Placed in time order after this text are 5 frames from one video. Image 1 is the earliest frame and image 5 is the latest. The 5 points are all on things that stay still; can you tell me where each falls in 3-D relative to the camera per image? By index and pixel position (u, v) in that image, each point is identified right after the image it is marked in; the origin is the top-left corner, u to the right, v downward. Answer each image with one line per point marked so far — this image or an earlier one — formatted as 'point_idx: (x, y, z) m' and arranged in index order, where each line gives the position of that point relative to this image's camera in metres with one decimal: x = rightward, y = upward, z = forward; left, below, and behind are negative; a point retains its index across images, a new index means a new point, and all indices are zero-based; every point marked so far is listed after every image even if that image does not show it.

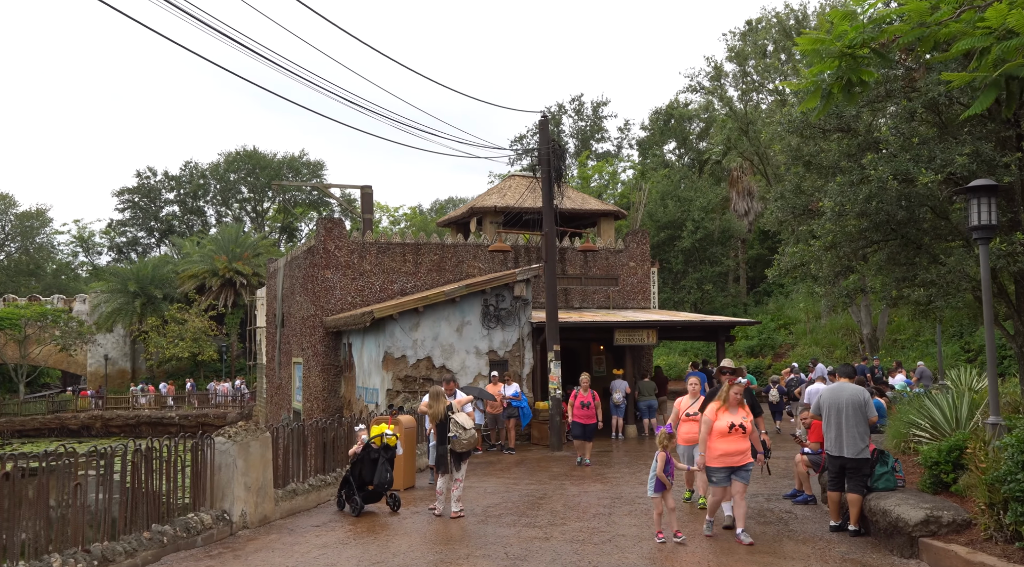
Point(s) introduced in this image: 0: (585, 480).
0: (+1.1, -3.0, +14.1) m
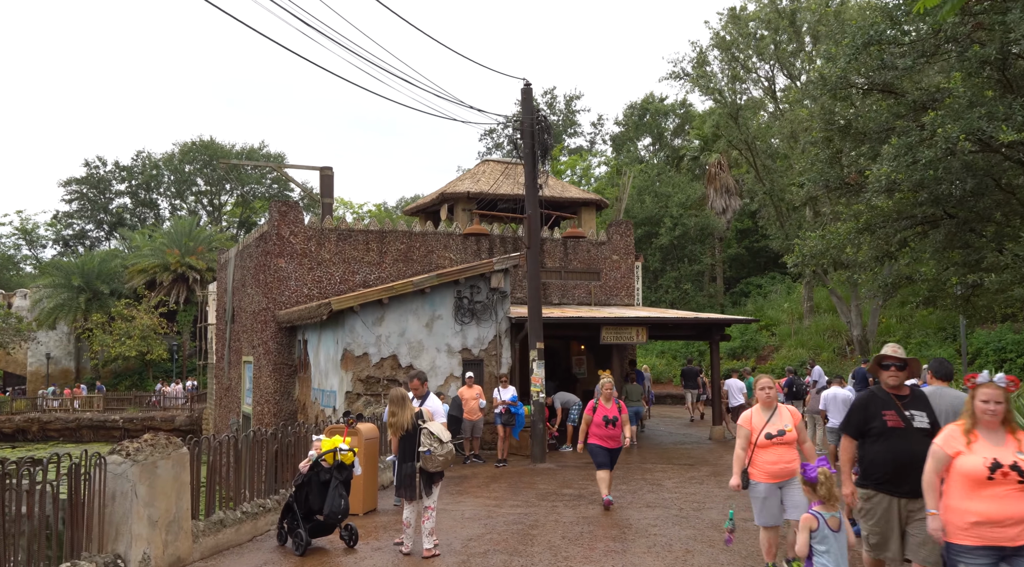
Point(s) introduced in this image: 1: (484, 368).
0: (+0.9, -2.7, +11.9) m
1: (-0.5, -1.7, +18.6) m
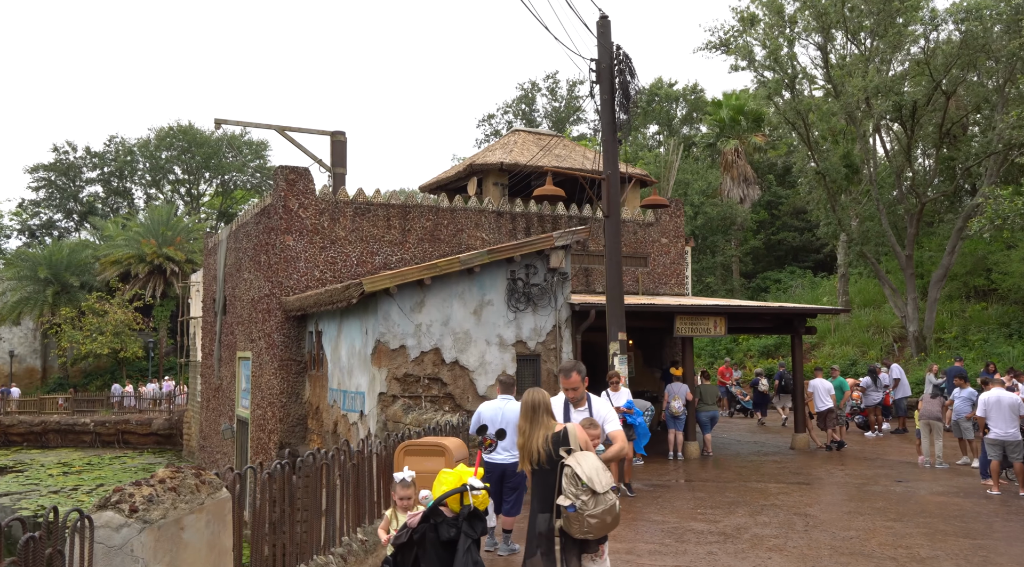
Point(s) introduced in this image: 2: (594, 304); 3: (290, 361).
0: (+2.1, -2.4, +8.7) m
1: (+0.5, -1.3, +15.4) m
2: (+1.3, -0.3, +15.5) m
3: (-4.4, -1.5, +18.5) m
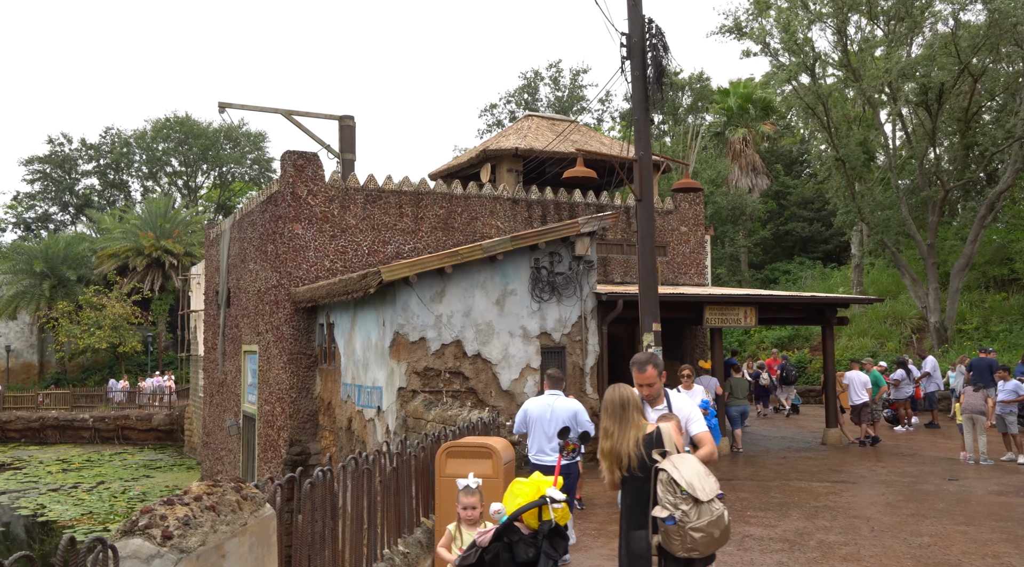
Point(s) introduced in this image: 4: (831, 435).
0: (+2.5, -2.3, +8.0) m
1: (+0.9, -1.2, +14.6) m
2: (+1.7, -0.1, +14.7) m
3: (-4.0, -1.3, +17.8) m
4: (+5.8, -2.8, +17.3) m
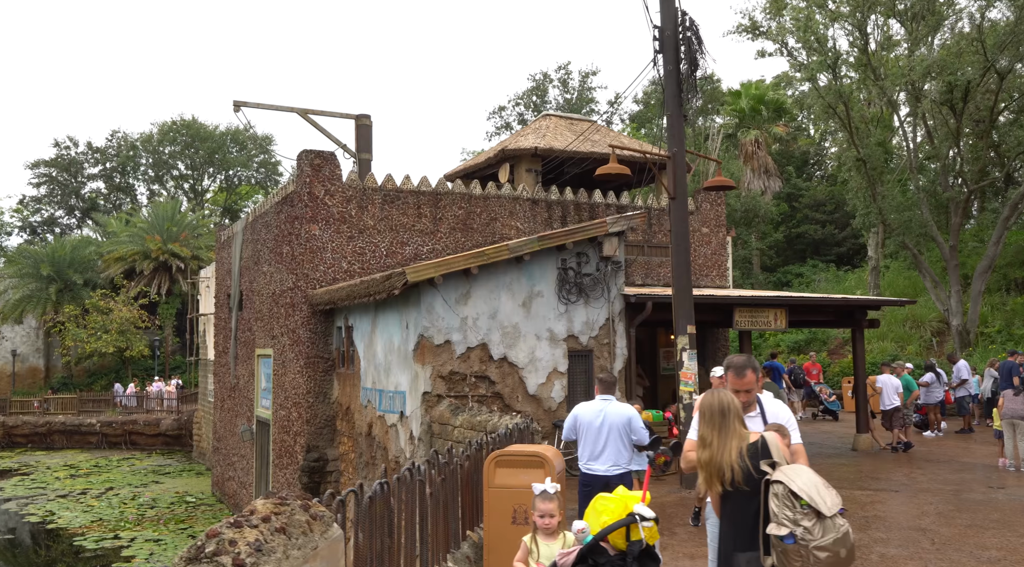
0: (+2.8, -2.3, +7.6) m
1: (+1.3, -1.2, +14.2) m
2: (+2.1, -0.2, +14.3) m
3: (-3.6, -1.4, +17.4) m
4: (+6.2, -2.8, +16.8) m
